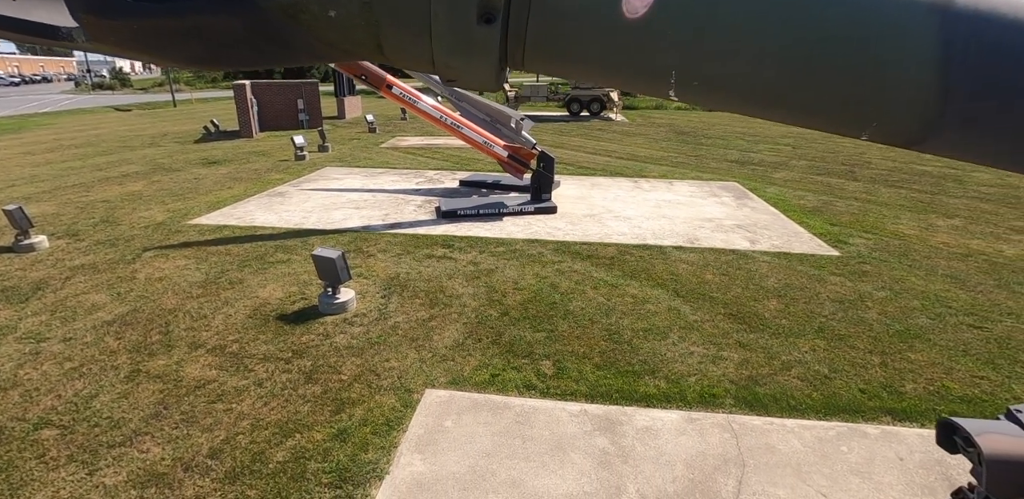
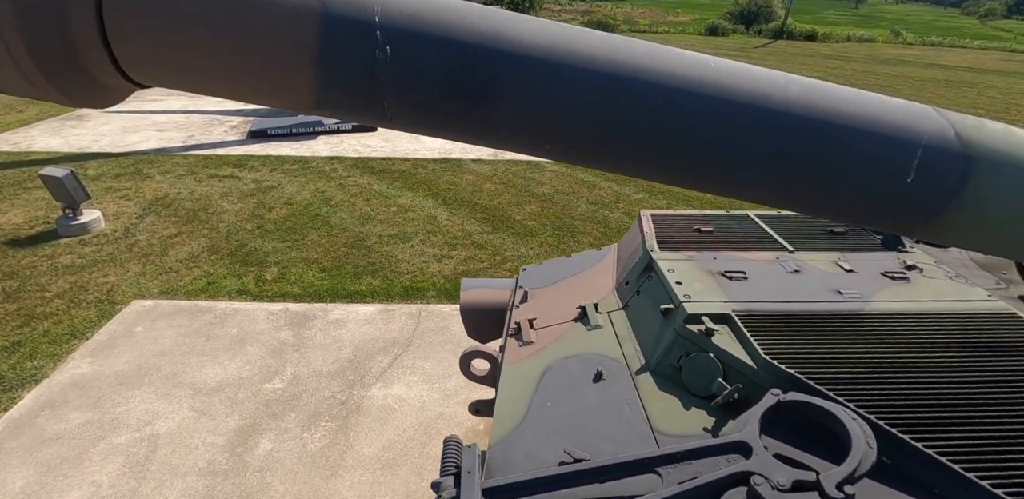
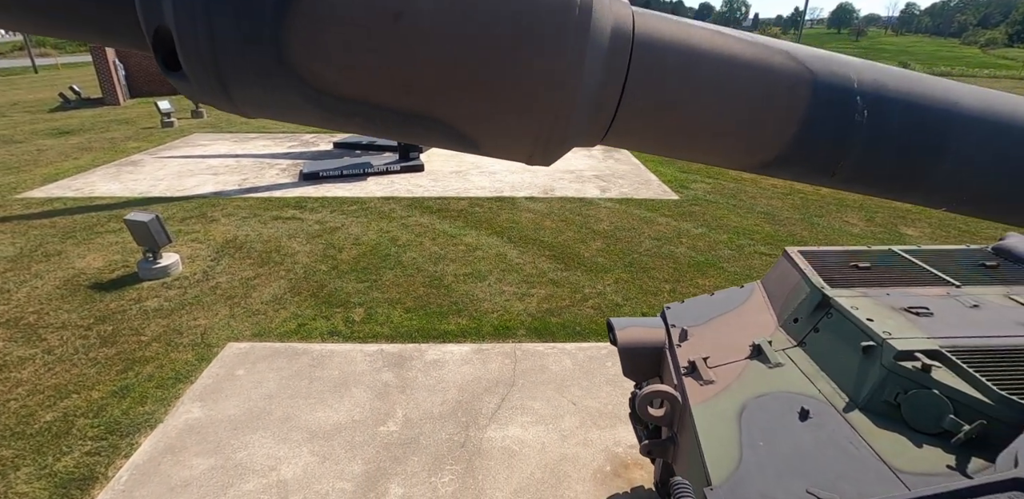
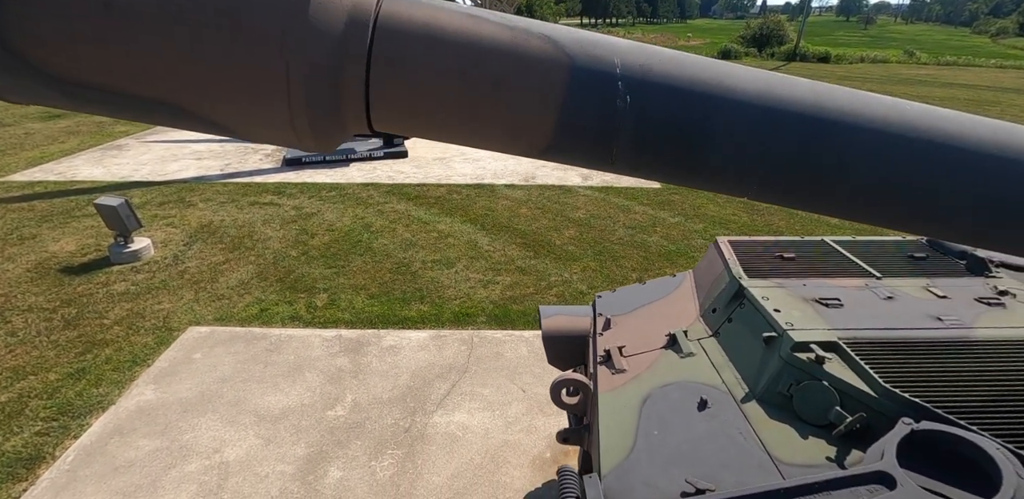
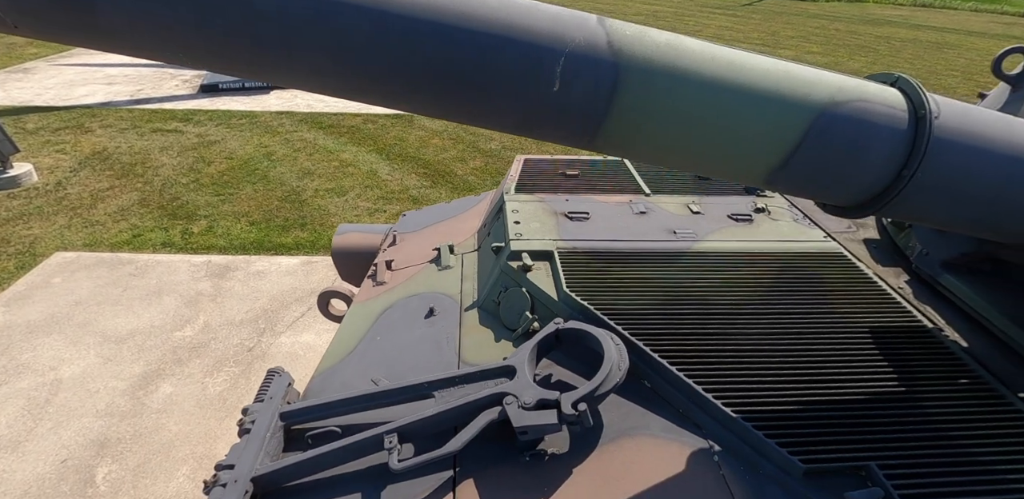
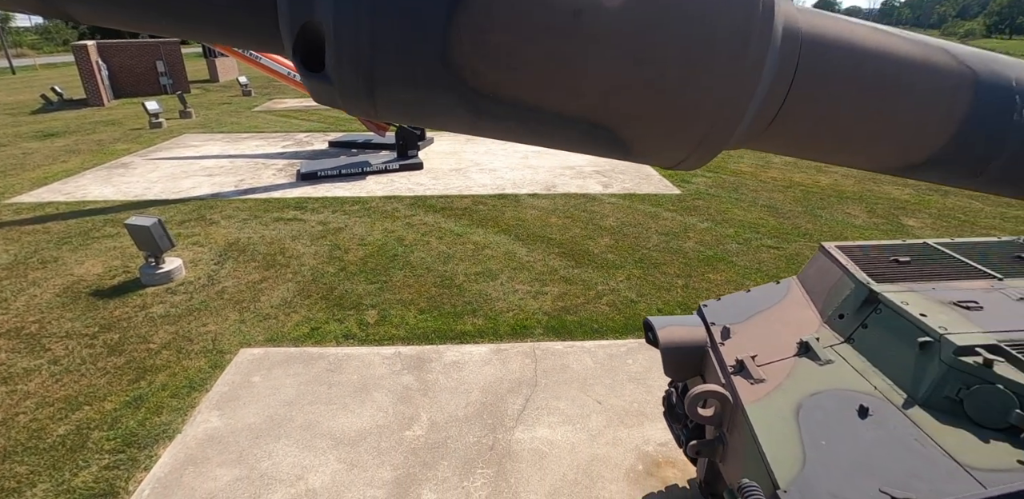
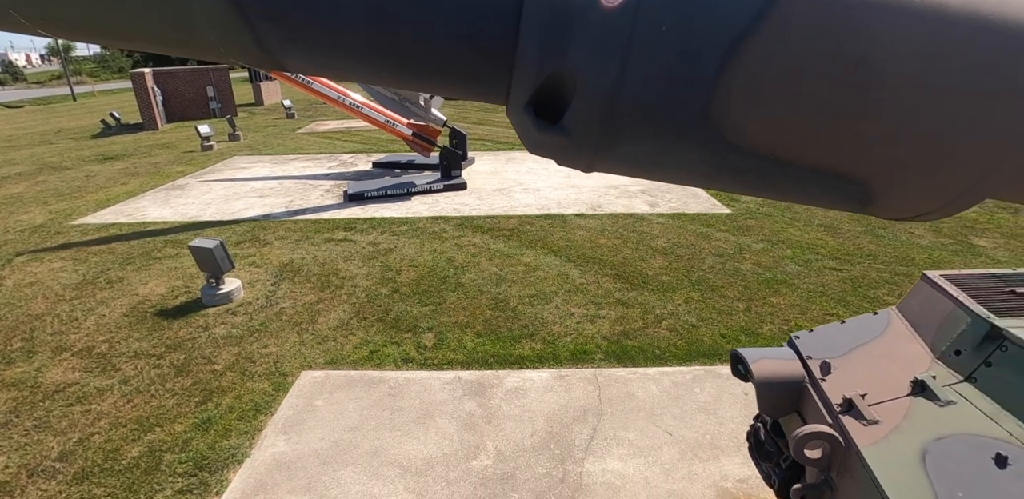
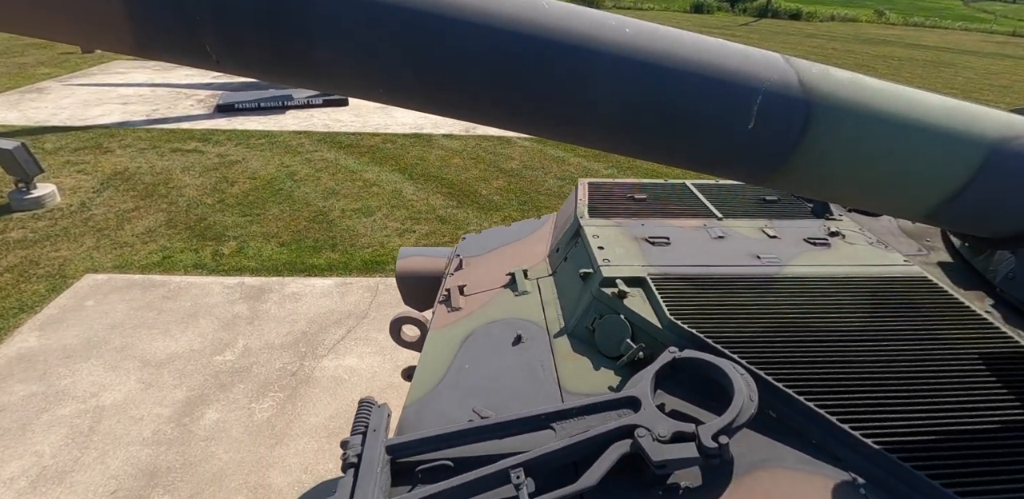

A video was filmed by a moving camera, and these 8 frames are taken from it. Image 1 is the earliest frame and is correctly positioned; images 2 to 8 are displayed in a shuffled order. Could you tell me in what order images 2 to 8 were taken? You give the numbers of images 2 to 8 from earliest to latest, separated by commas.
7, 6, 3, 4, 2, 8, 5
